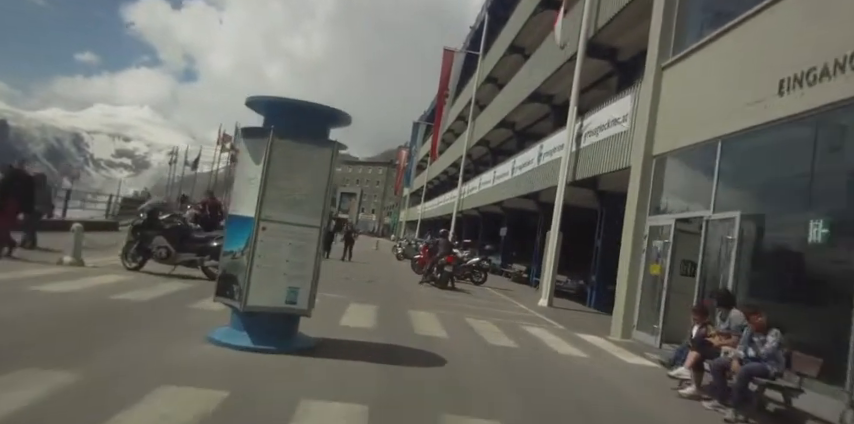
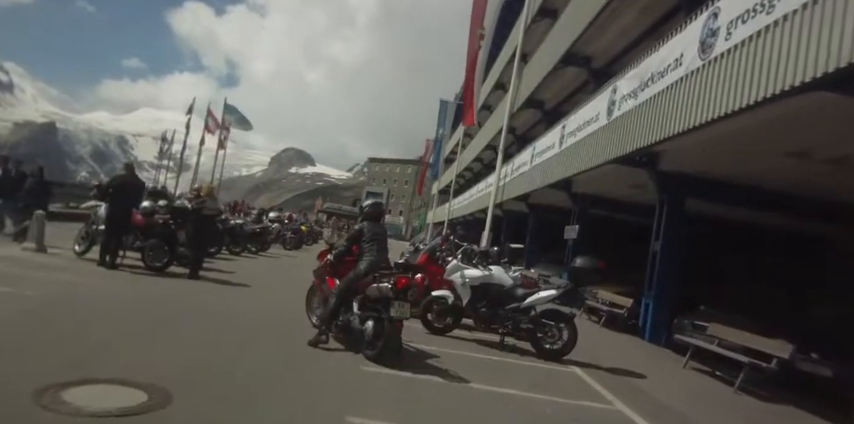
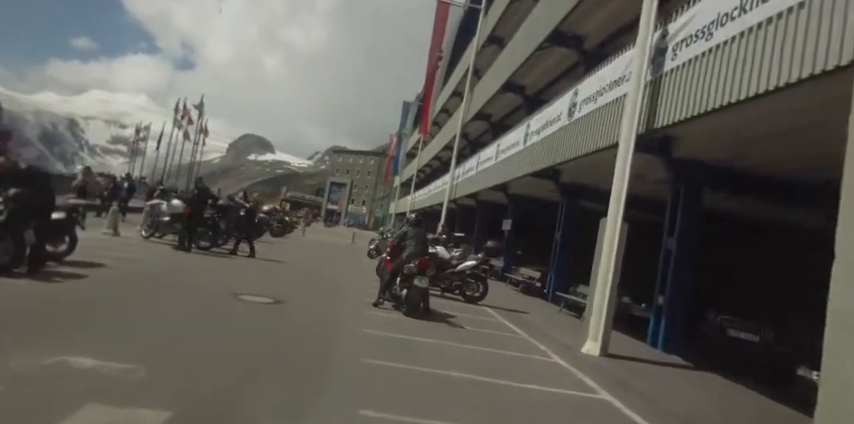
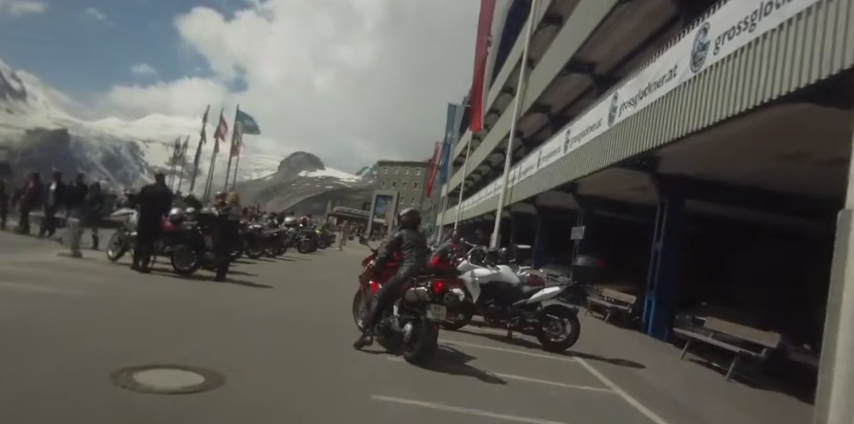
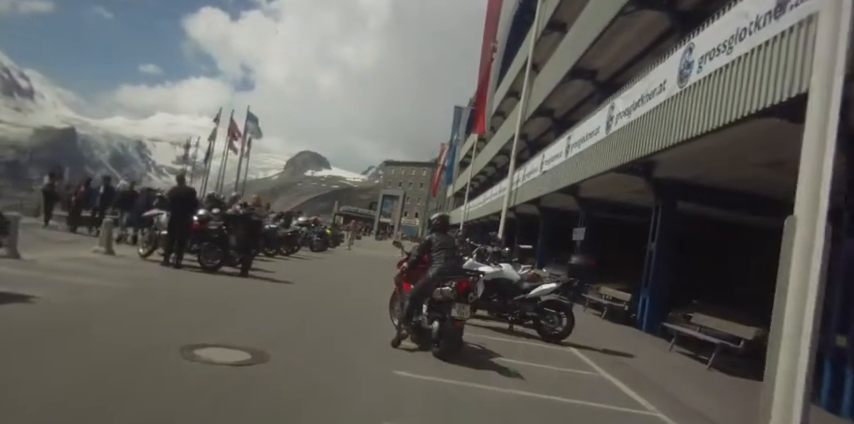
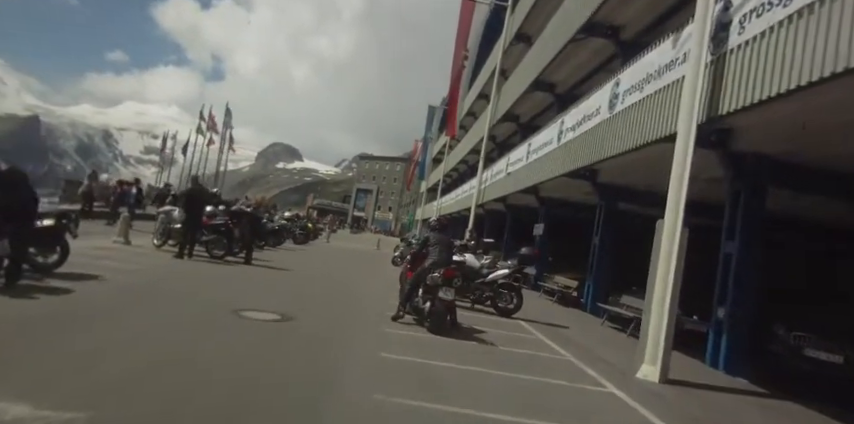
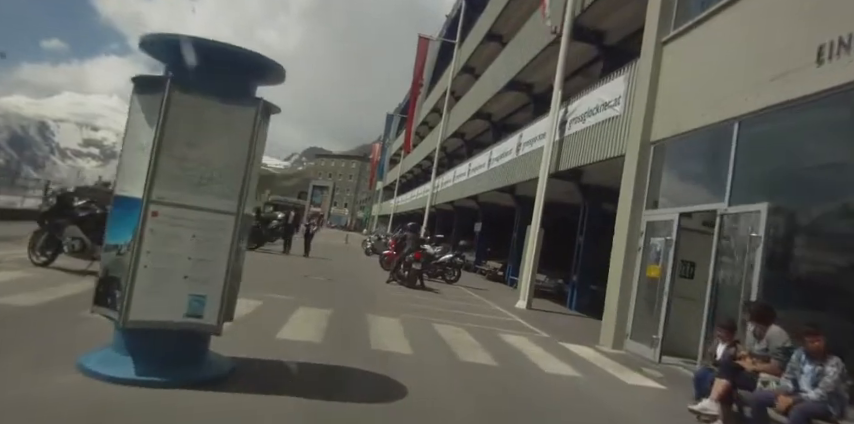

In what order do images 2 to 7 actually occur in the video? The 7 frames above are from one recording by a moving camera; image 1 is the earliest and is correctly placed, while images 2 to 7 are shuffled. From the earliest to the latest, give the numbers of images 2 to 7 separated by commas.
7, 3, 6, 5, 4, 2
